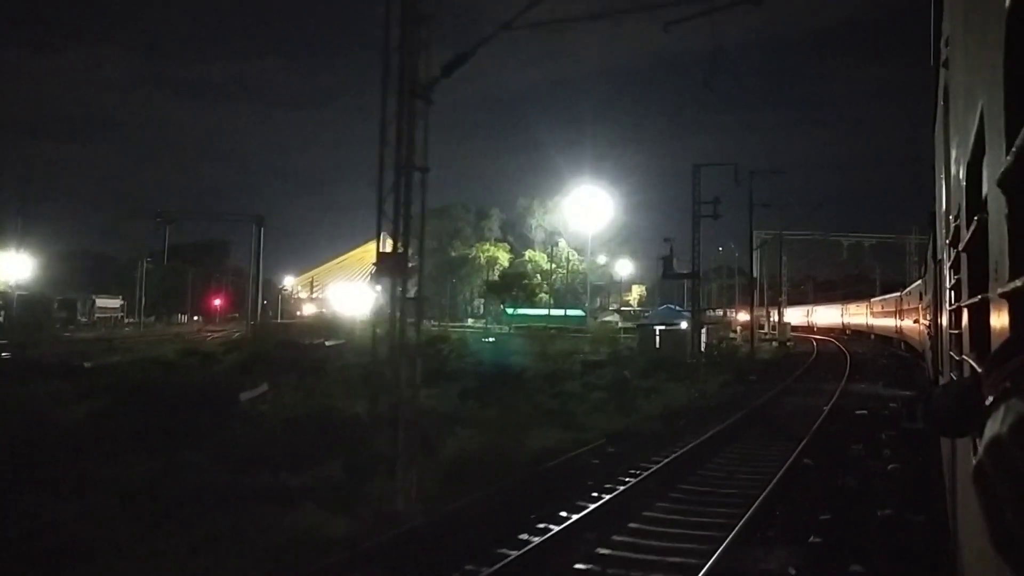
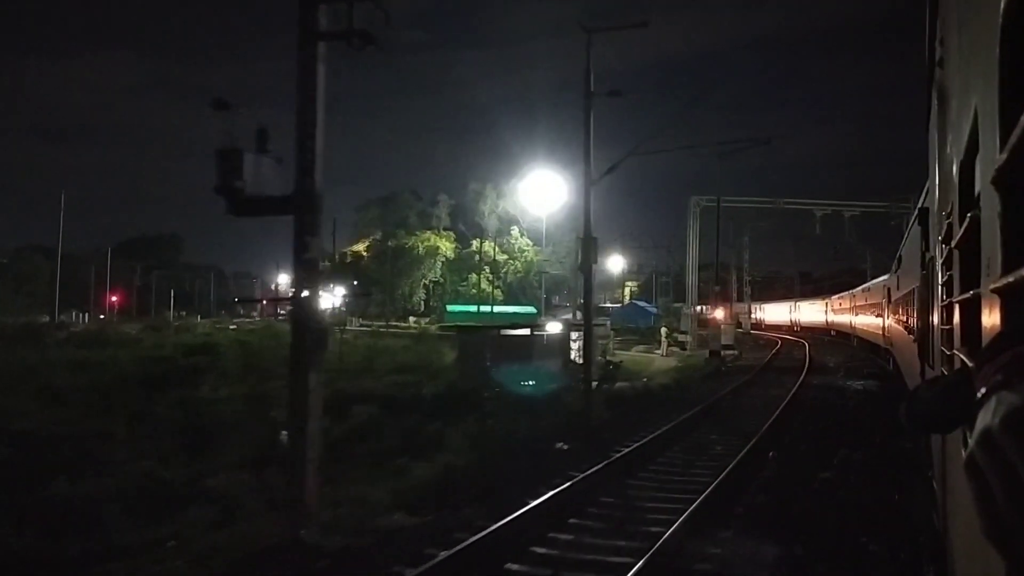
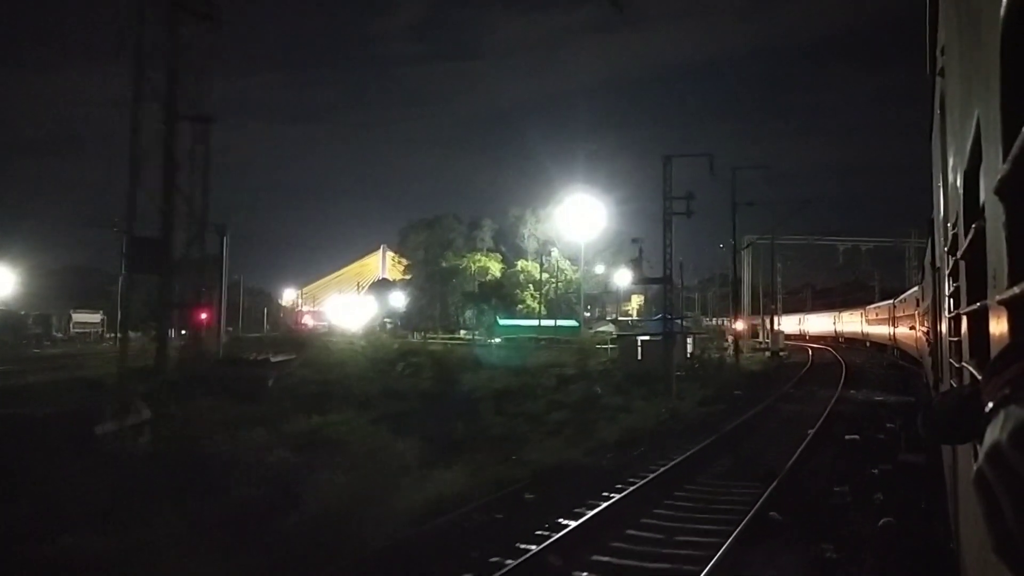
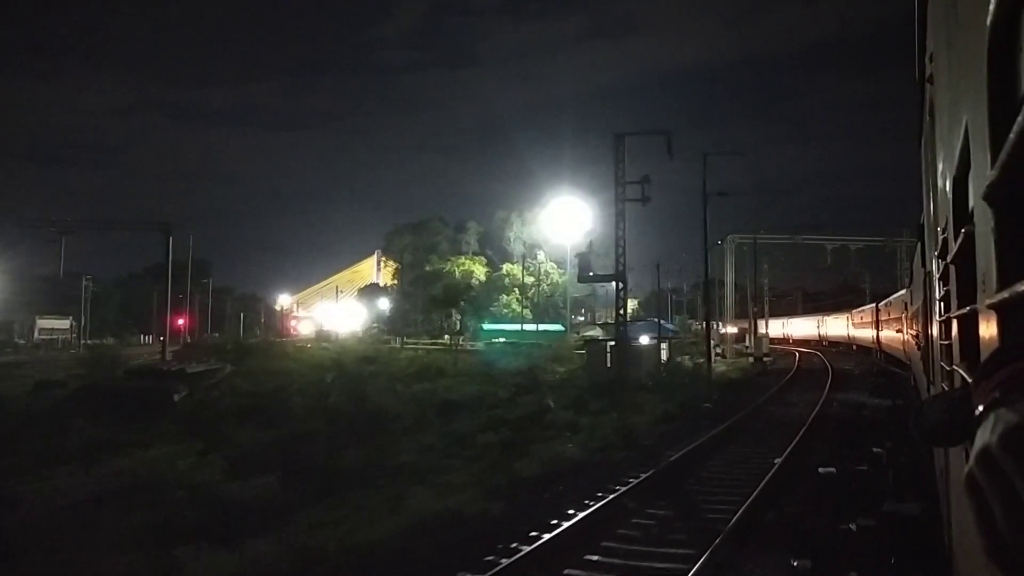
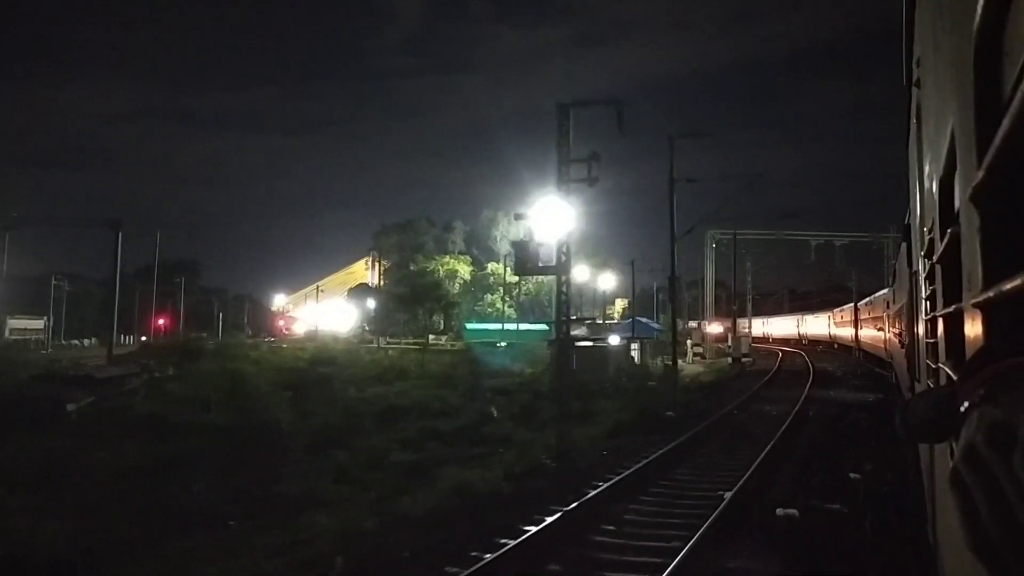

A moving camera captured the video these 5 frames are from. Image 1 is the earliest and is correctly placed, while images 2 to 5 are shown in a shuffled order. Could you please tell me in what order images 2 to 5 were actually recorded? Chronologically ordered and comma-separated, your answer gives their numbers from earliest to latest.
3, 4, 5, 2
